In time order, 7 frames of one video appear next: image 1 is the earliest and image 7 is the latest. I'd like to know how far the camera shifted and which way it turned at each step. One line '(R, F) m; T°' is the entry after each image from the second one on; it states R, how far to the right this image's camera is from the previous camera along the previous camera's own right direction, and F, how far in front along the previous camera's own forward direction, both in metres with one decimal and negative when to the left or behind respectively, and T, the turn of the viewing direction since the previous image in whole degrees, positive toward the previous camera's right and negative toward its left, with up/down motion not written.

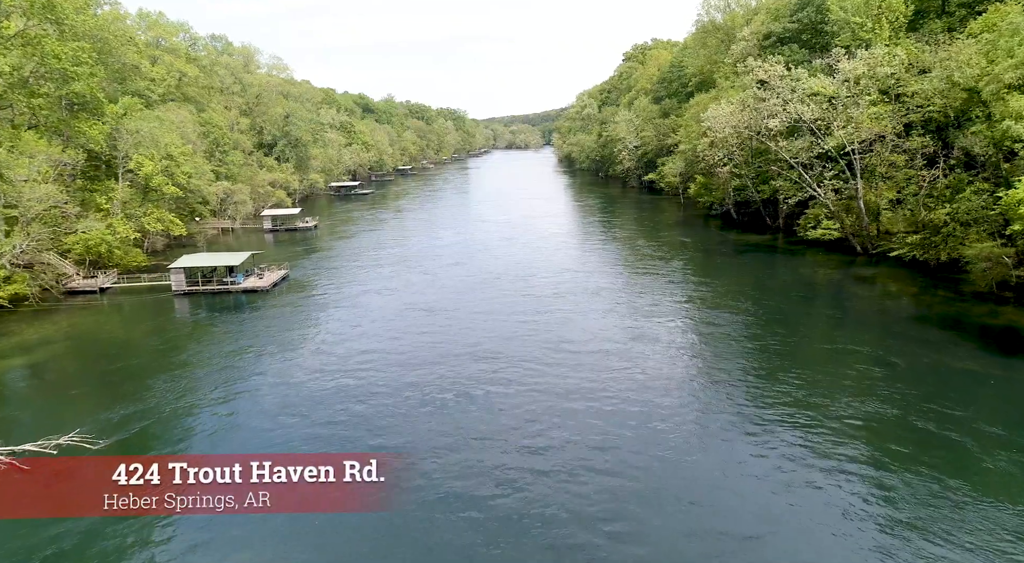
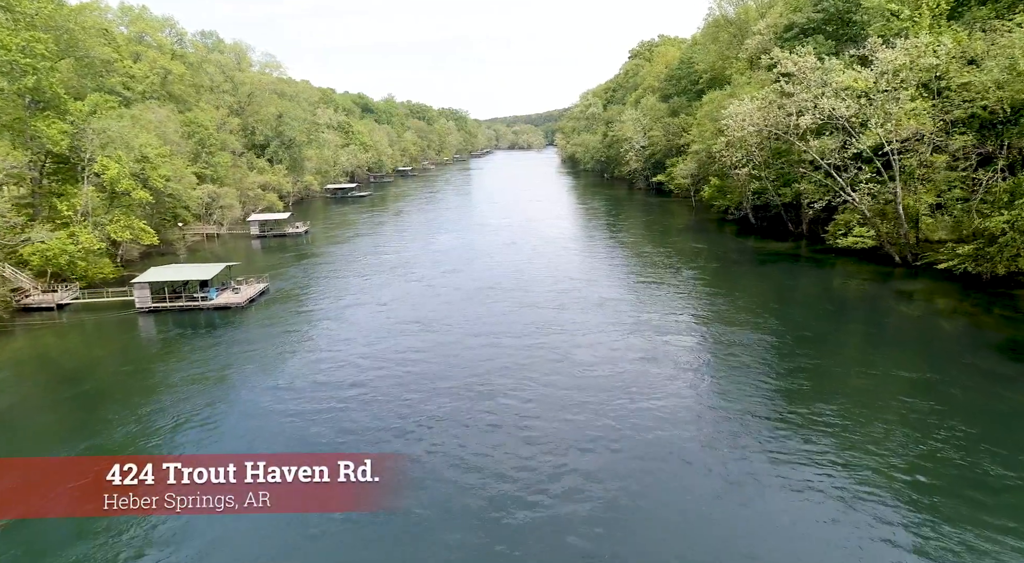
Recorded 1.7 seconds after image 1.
(+0.1, +4.2) m; 0°
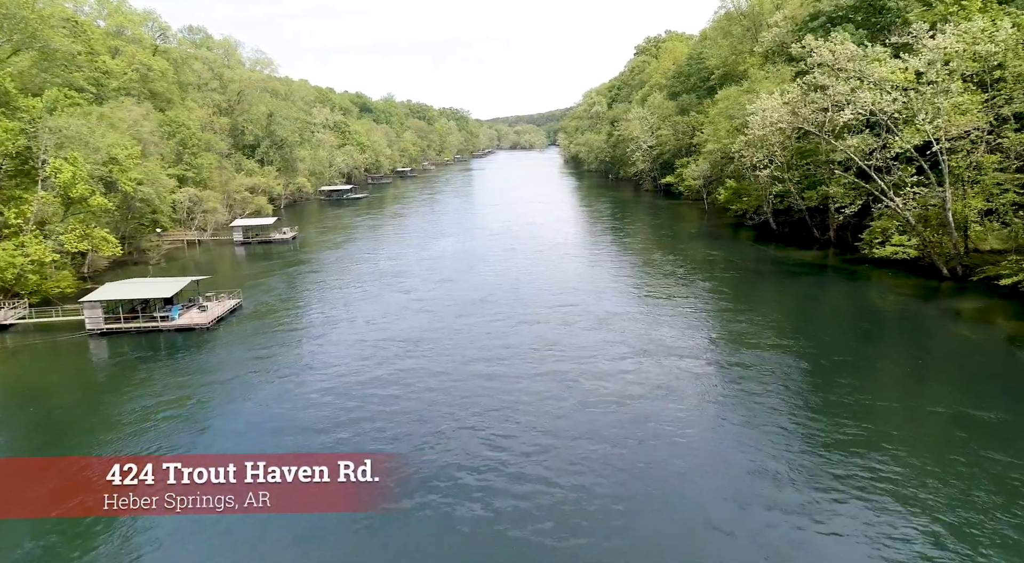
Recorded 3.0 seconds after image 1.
(+0.1, +4.4) m; 0°
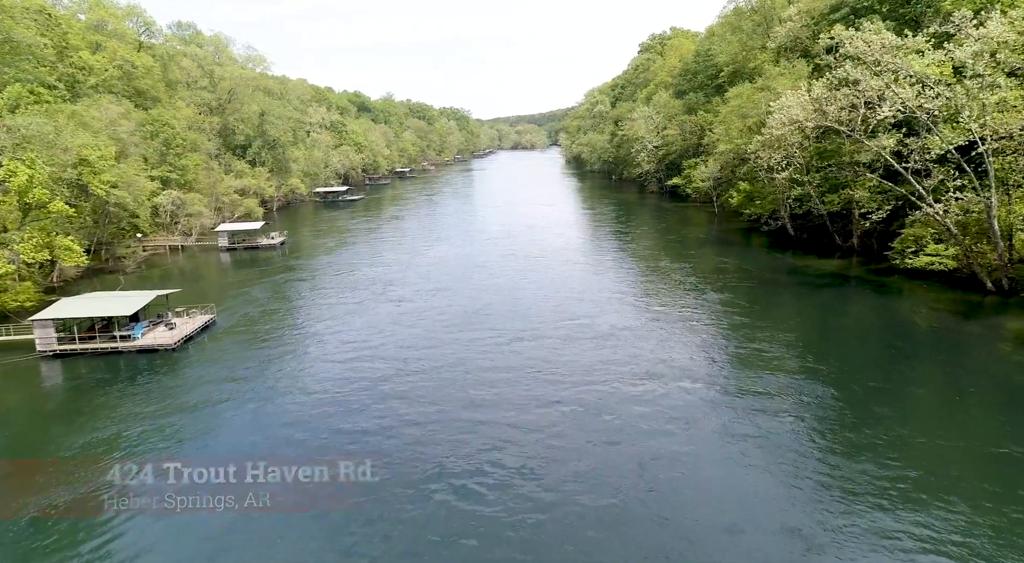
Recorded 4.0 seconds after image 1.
(+0.1, +3.3) m; 0°
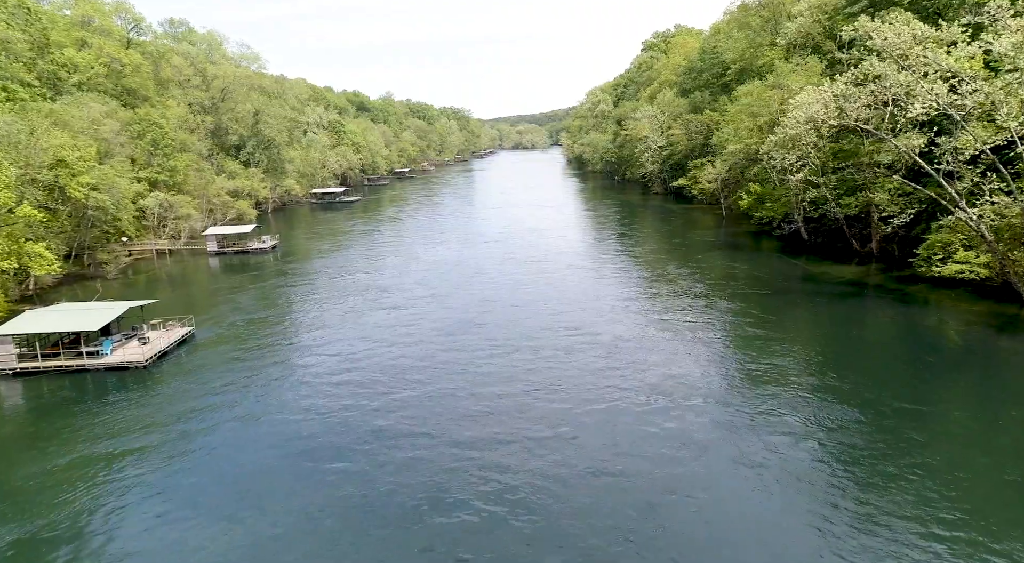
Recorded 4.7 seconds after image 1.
(+0.1, +2.3) m; 0°
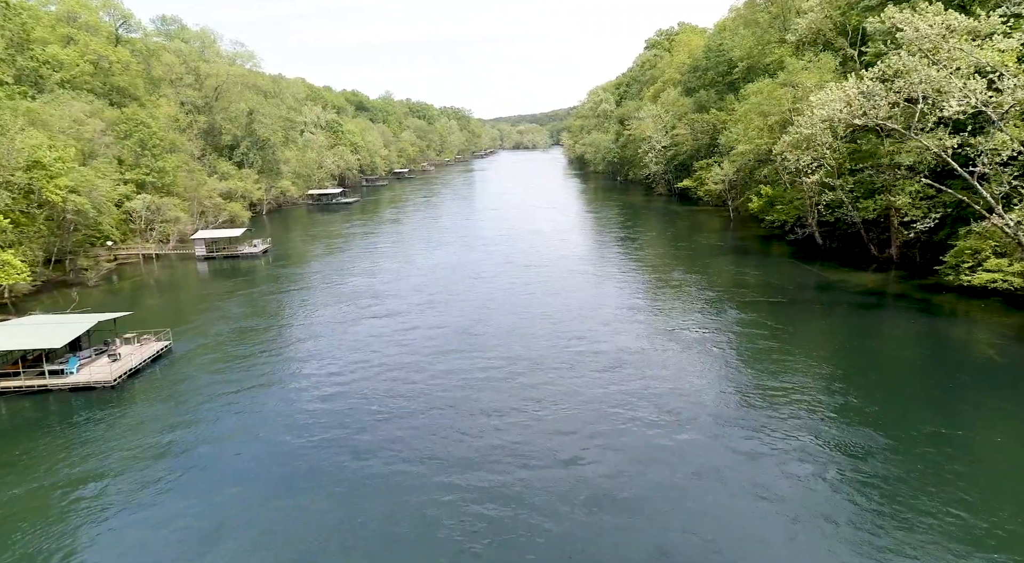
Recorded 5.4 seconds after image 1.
(0.0, +2.2) m; 0°
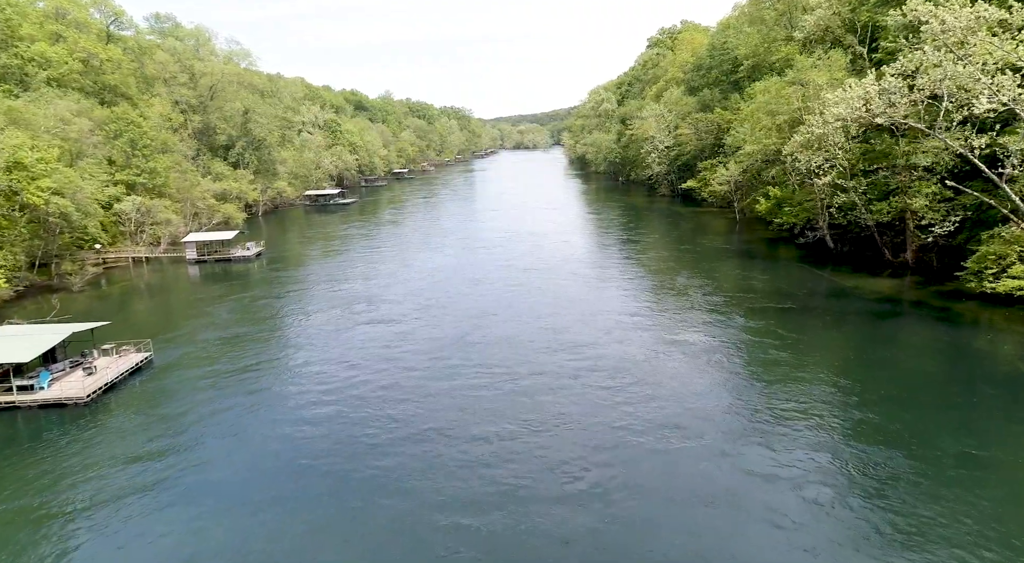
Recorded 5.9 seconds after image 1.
(0.0, +1.6) m; 0°
